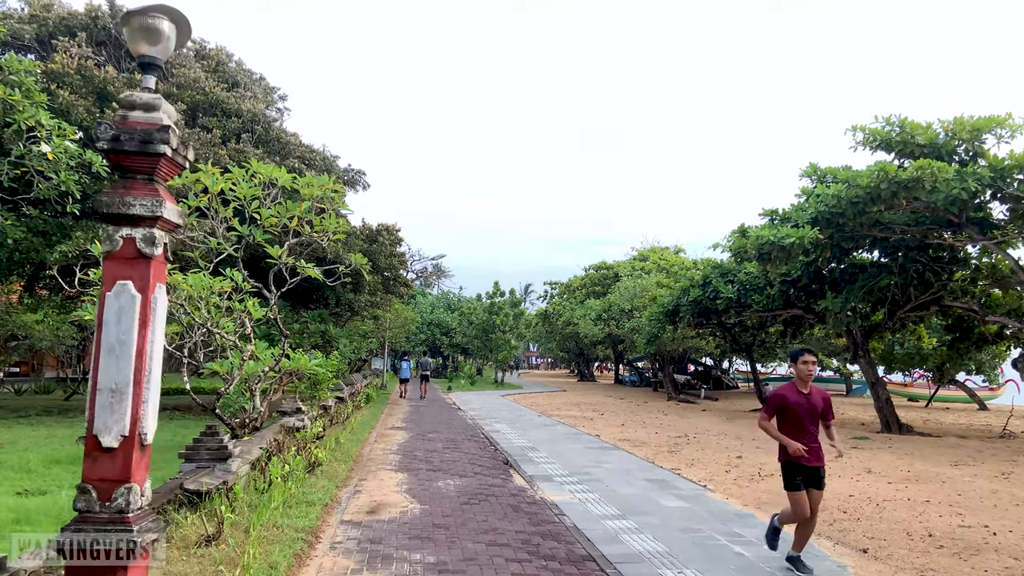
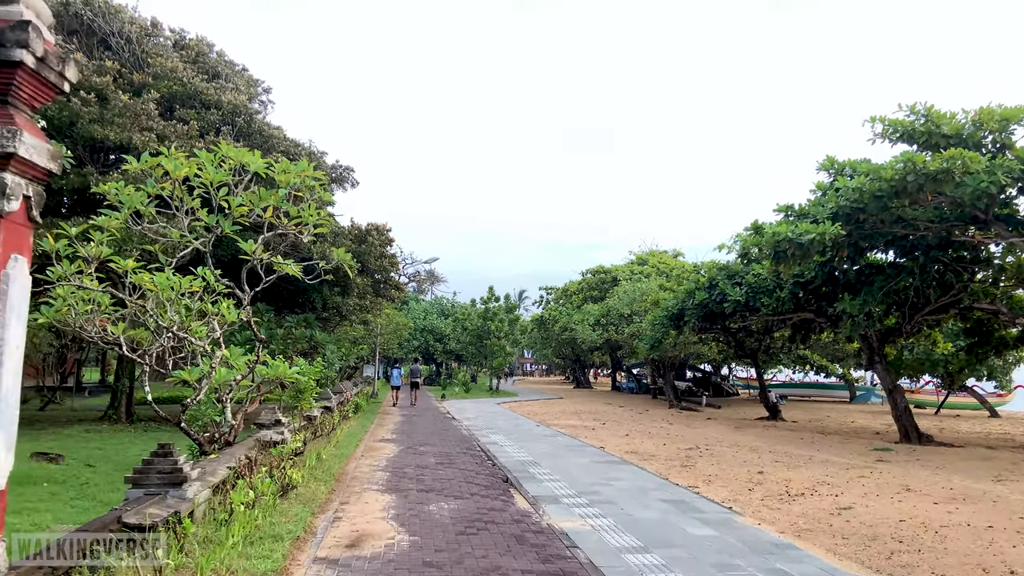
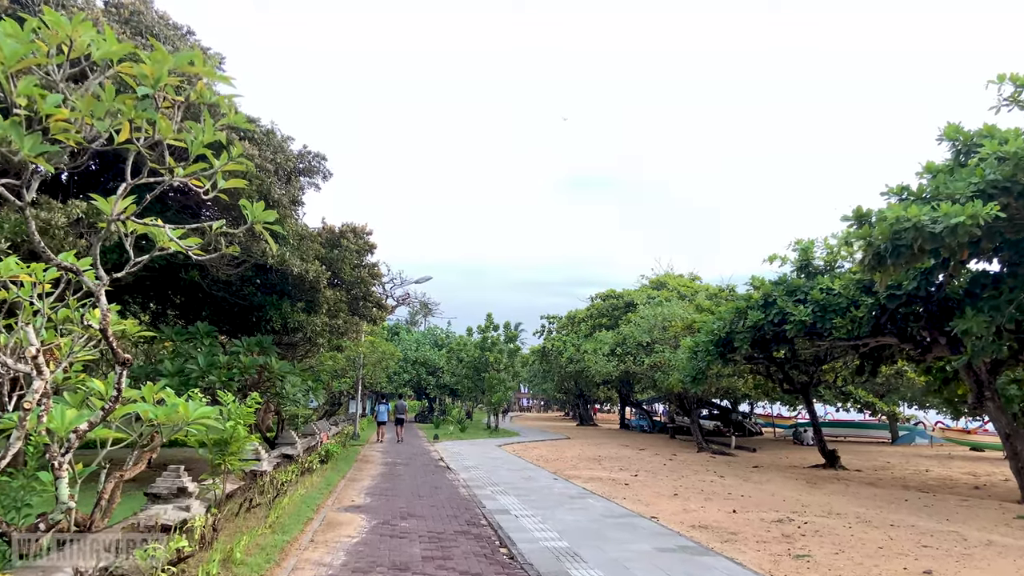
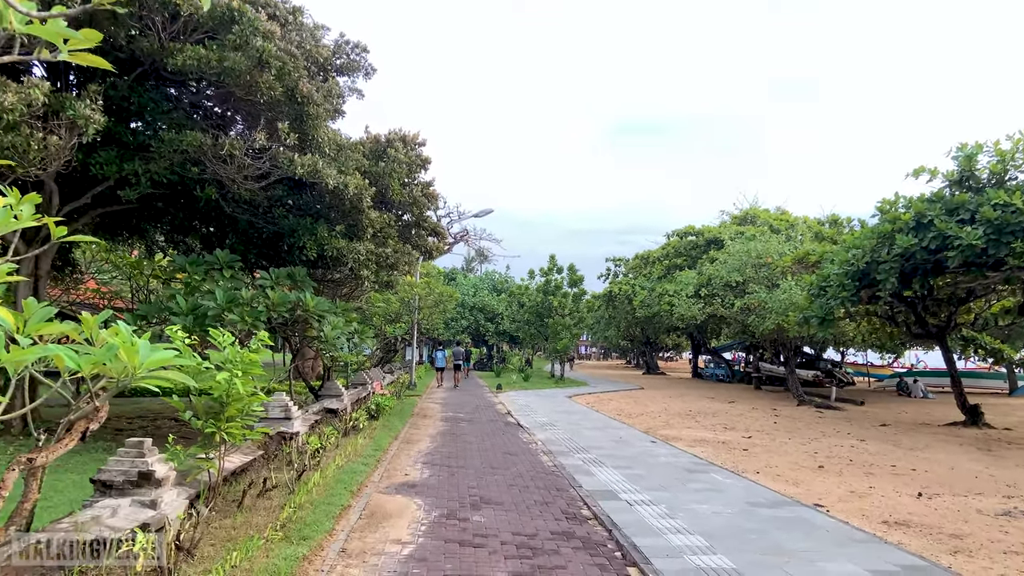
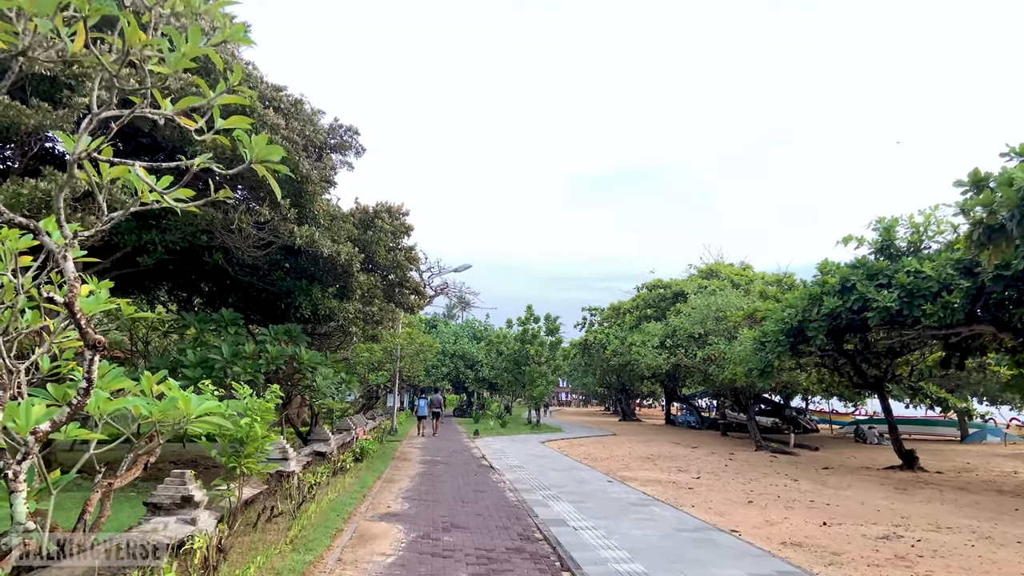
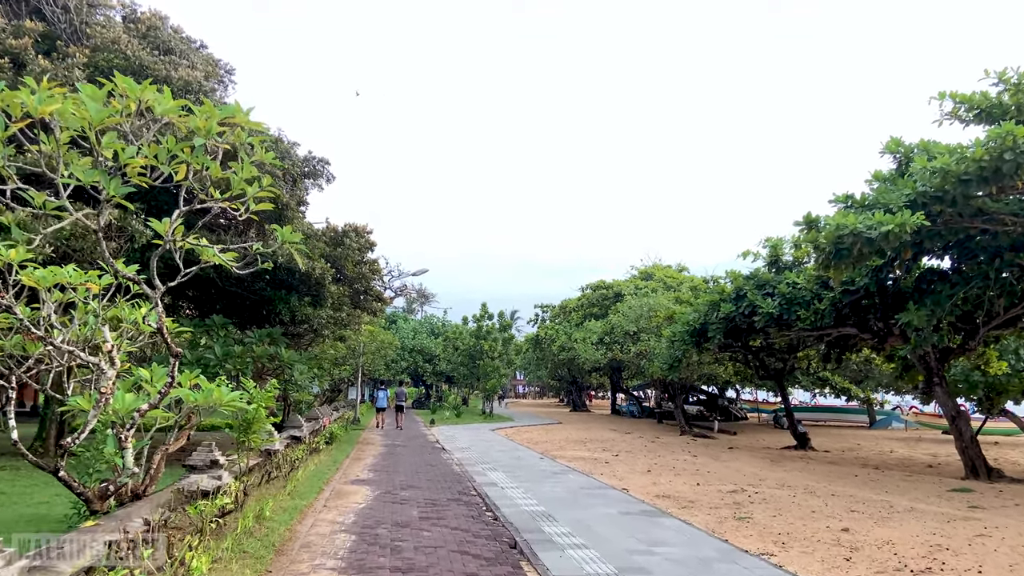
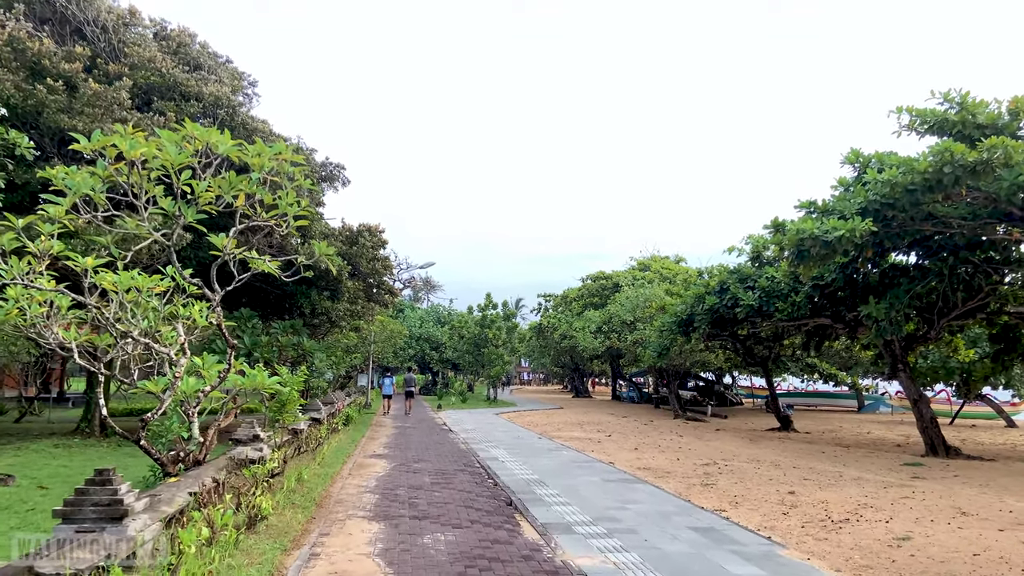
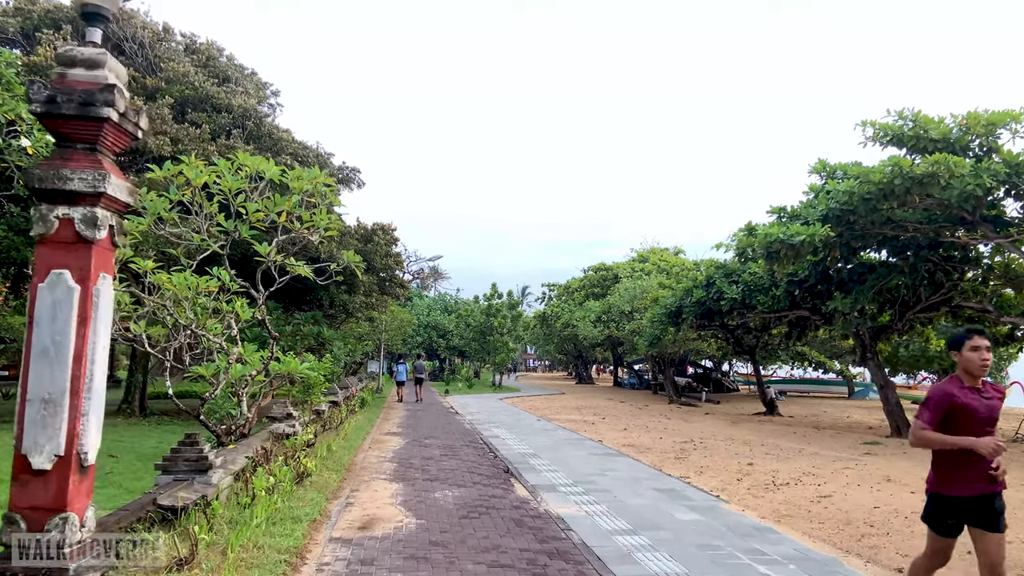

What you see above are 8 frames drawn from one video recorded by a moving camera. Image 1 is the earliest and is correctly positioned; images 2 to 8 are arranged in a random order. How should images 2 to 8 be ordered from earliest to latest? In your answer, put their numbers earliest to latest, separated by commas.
8, 2, 7, 6, 3, 5, 4
